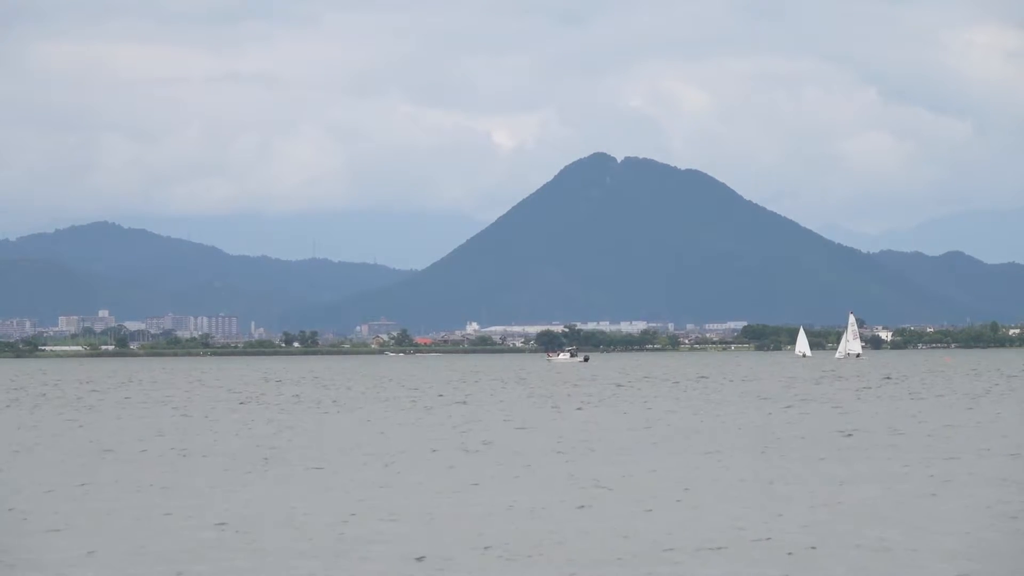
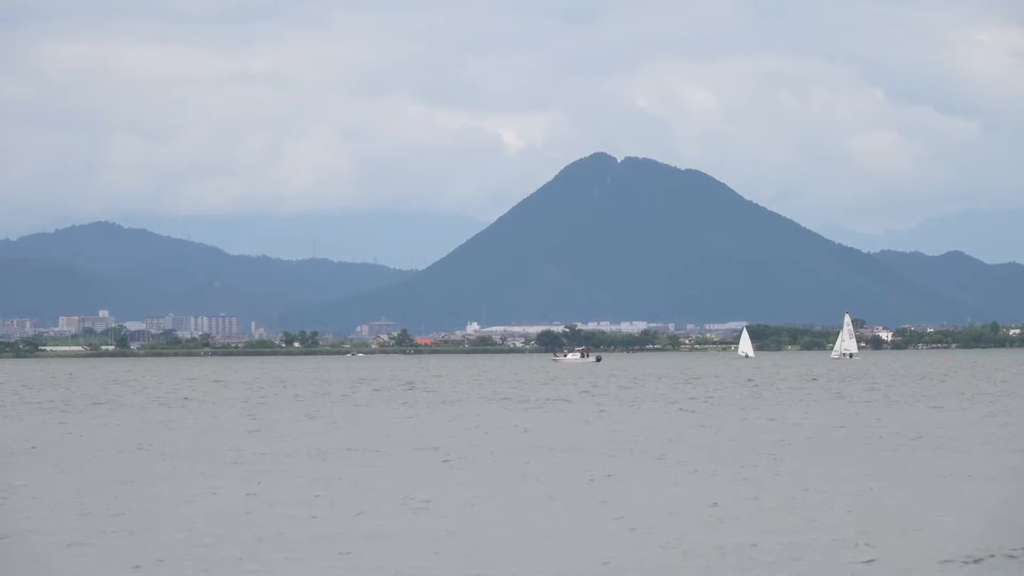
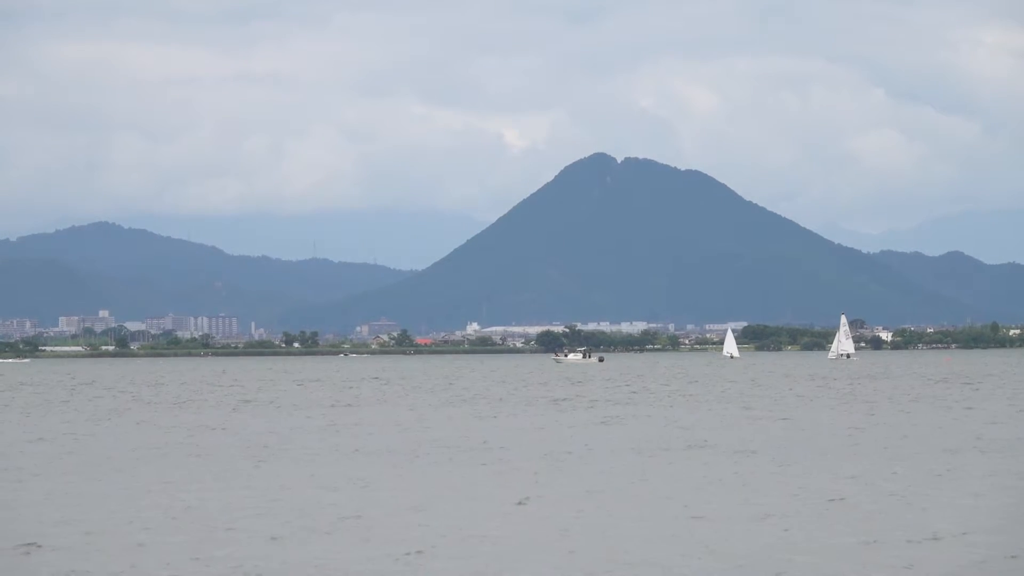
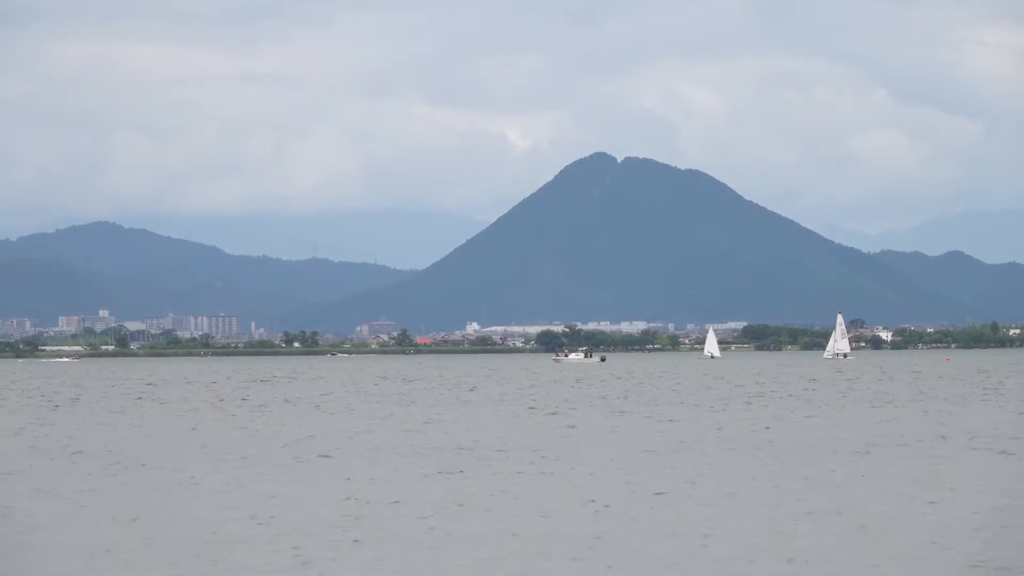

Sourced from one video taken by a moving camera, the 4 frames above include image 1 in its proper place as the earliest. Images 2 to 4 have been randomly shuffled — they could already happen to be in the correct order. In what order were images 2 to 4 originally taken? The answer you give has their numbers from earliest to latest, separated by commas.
2, 3, 4
